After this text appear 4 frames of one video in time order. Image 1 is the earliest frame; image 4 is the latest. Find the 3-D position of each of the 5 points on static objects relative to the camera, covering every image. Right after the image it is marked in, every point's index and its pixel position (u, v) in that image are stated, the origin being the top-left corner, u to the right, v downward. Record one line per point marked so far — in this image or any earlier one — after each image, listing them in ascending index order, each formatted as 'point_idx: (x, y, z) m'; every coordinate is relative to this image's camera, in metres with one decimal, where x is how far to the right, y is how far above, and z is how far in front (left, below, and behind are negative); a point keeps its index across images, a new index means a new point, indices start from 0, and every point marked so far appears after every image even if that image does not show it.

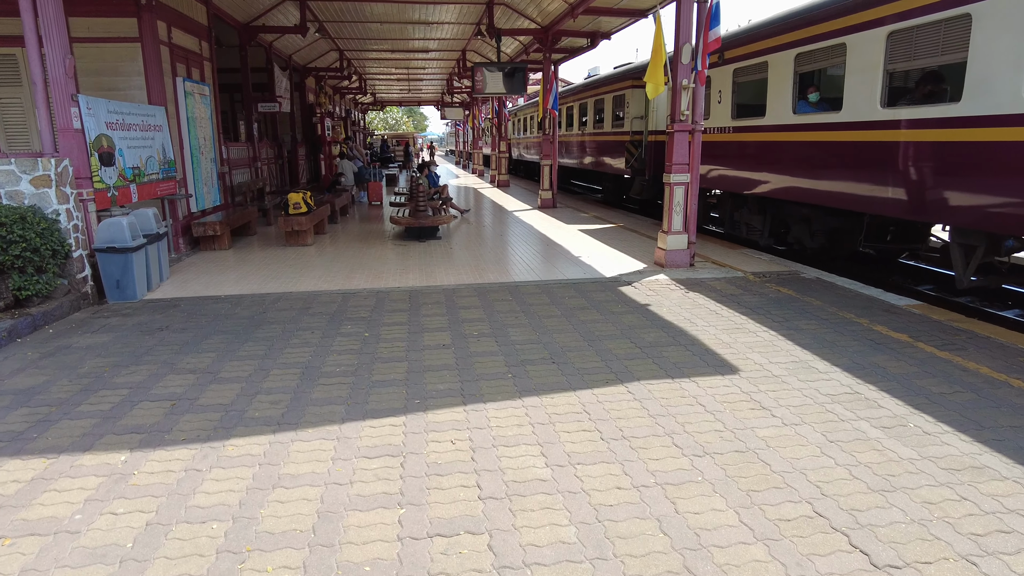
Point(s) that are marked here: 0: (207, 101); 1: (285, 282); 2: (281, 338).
0: (-4.7, +2.9, +10.5) m
1: (-2.4, +0.1, +7.1) m
2: (-1.7, -0.4, +5.0) m
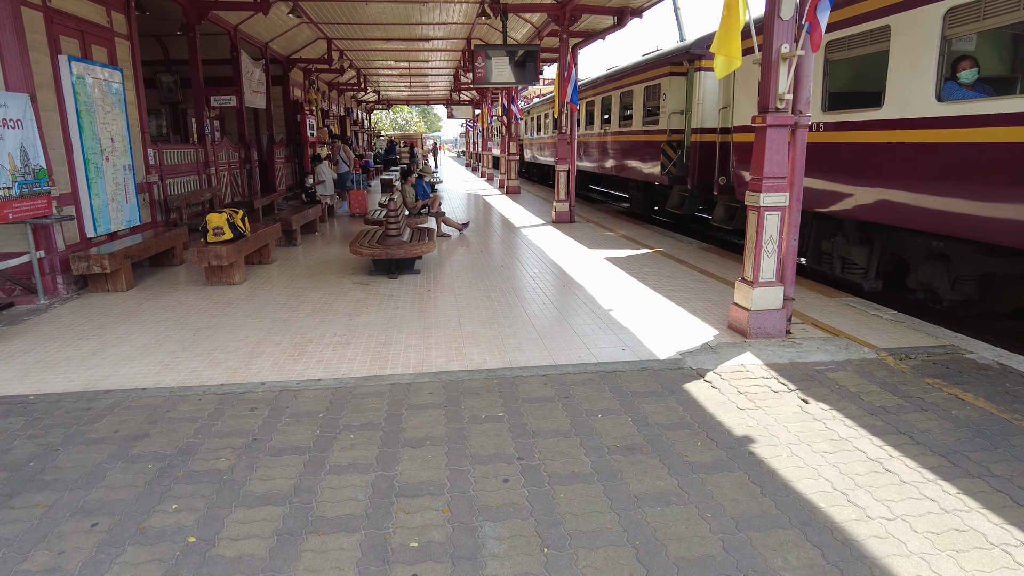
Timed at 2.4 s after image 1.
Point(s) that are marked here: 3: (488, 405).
0: (-4.7, +2.4, +8.0) m
1: (-2.4, -0.5, +4.5) m
2: (-1.8, -0.9, +2.4) m
3: (-0.1, -0.6, +3.7) m
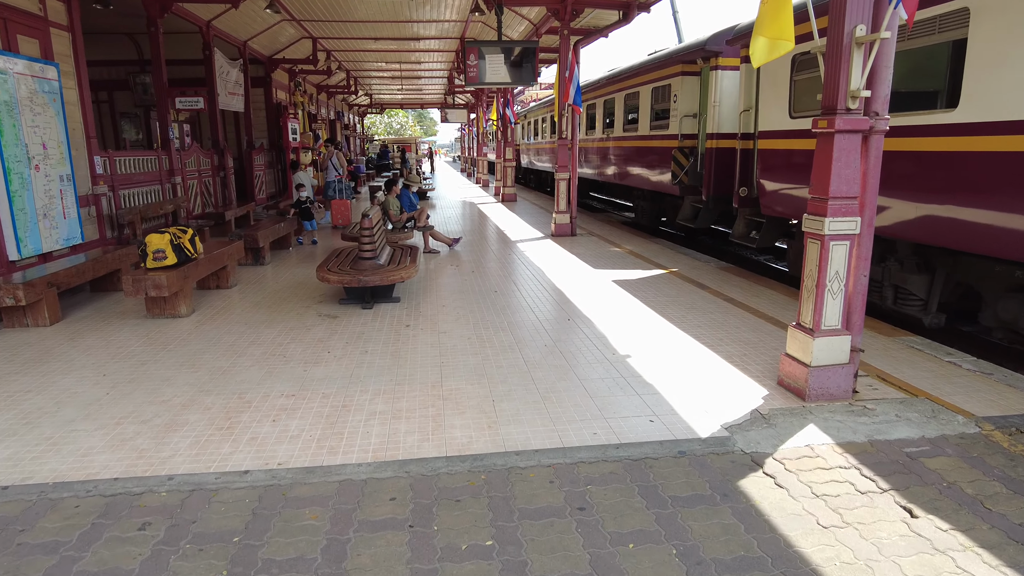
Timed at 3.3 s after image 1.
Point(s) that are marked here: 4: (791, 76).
0: (-4.7, +2.1, +6.9) m
1: (-2.4, -0.8, +3.5) m
2: (-1.8, -1.2, +1.3) m
3: (-0.2, -0.9, +2.6) m
4: (+3.0, +2.3, +7.2) m
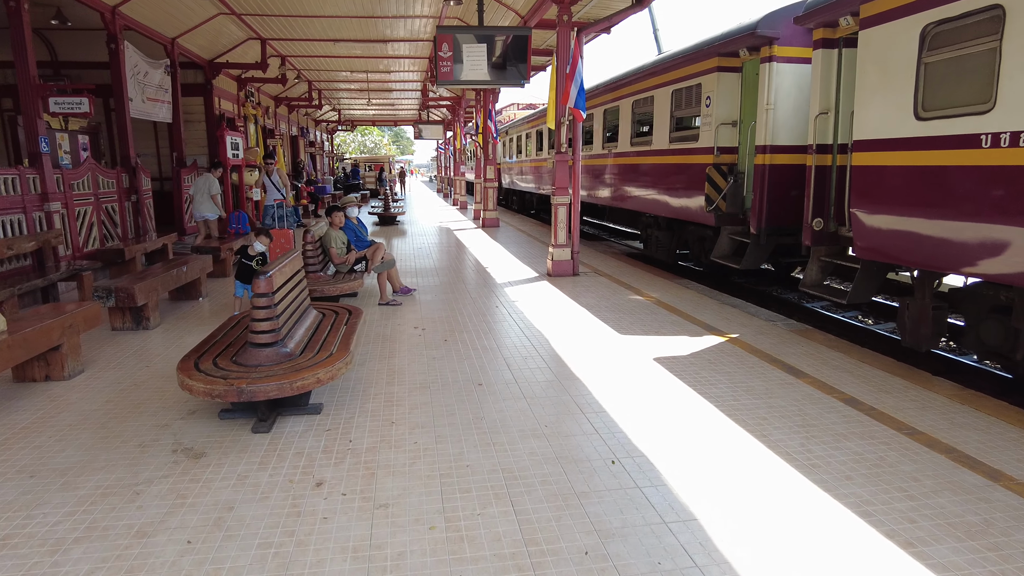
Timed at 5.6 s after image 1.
0: (-4.8, +1.4, +4.4) m
1: (-2.3, -1.3, +0.9) m
2: (-1.6, -1.7, -1.2) m
3: (-0.1, -1.4, +0.1) m
4: (+2.9, +1.7, +4.9) m
